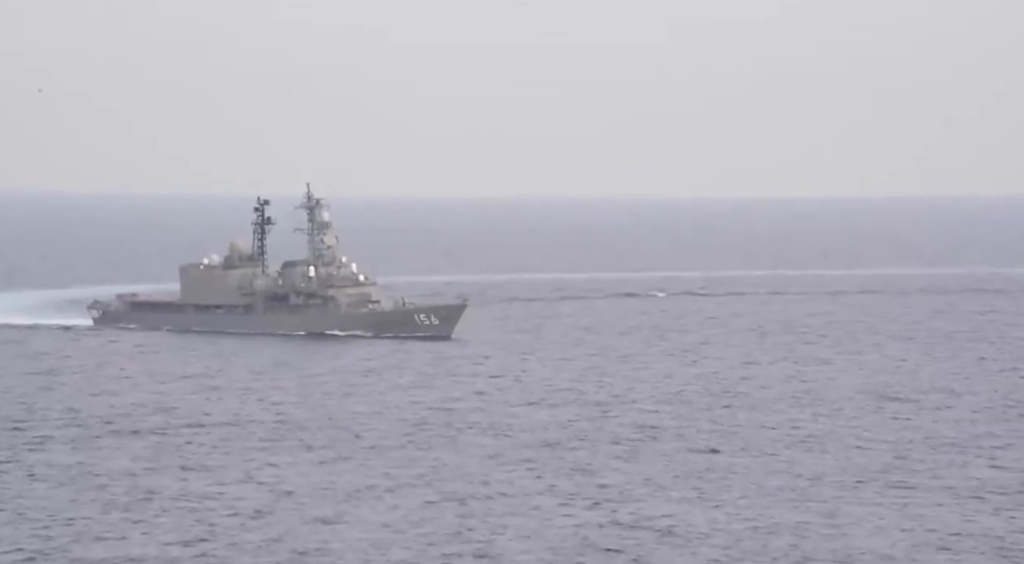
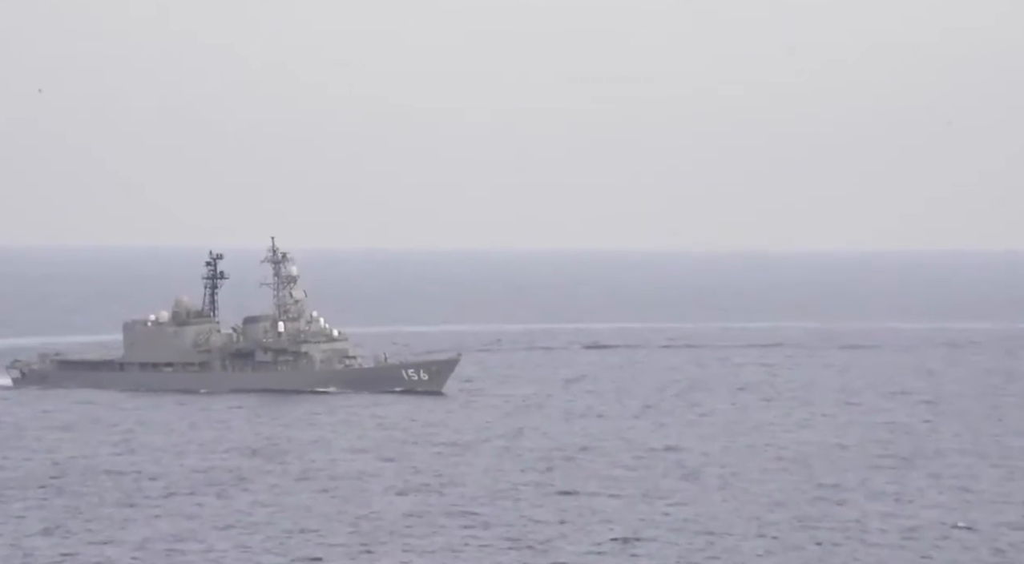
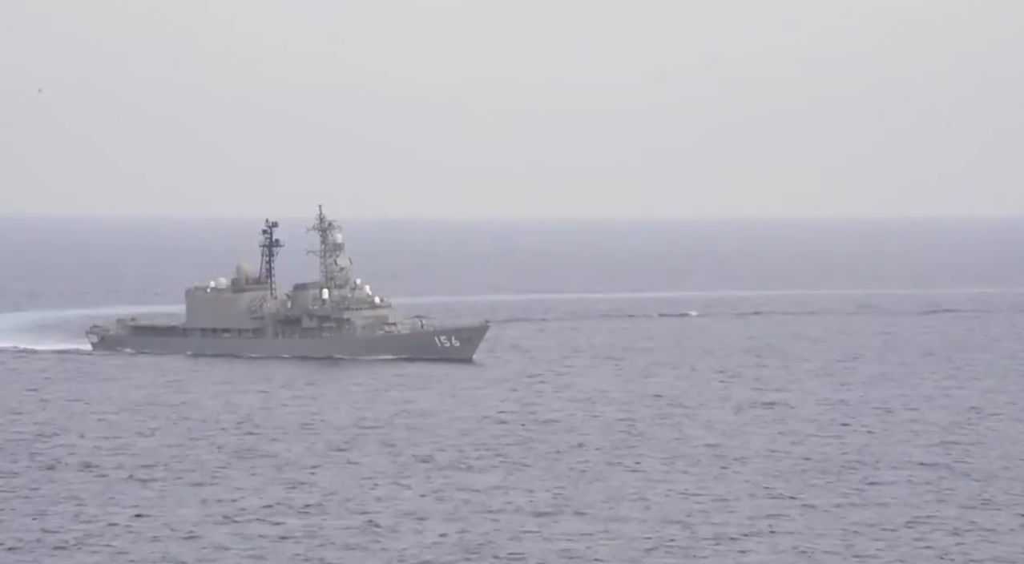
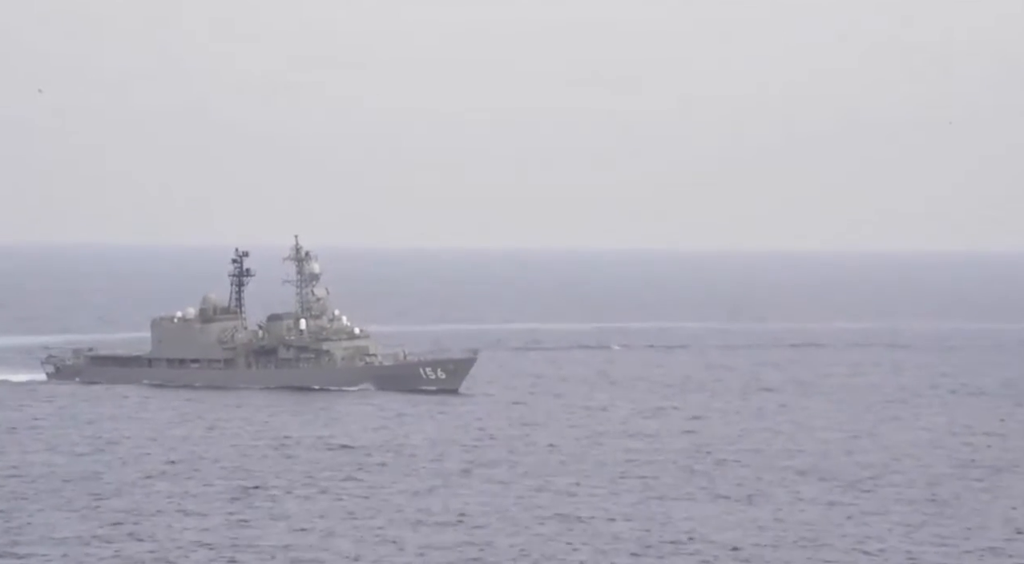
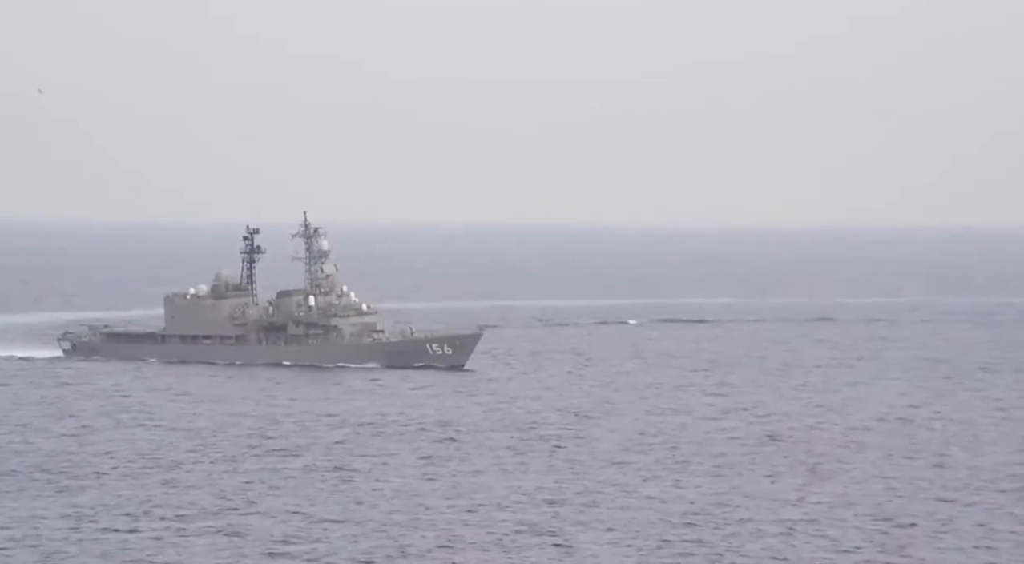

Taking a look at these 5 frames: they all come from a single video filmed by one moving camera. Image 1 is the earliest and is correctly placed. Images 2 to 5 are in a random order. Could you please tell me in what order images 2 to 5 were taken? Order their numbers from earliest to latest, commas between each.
3, 5, 4, 2
